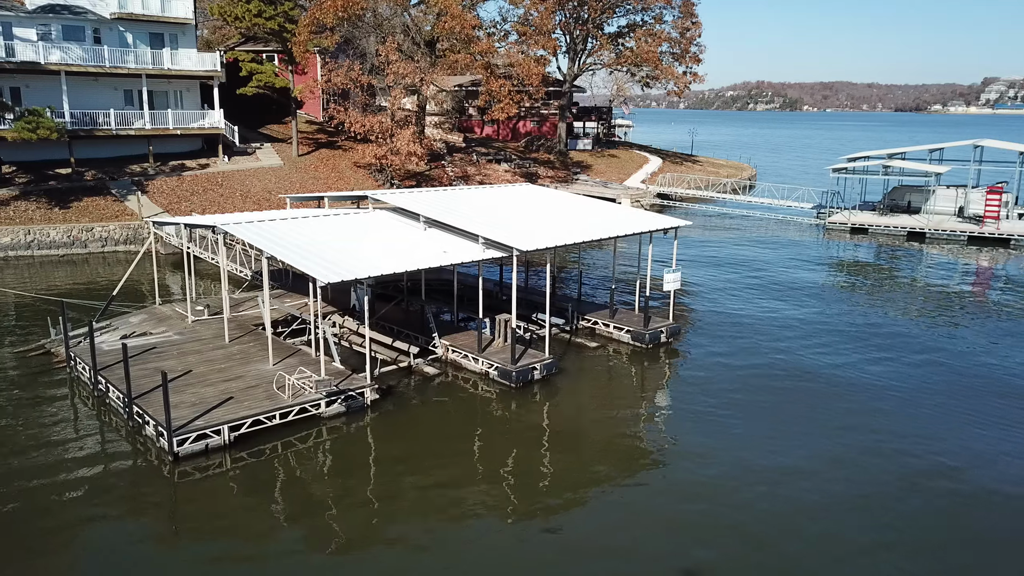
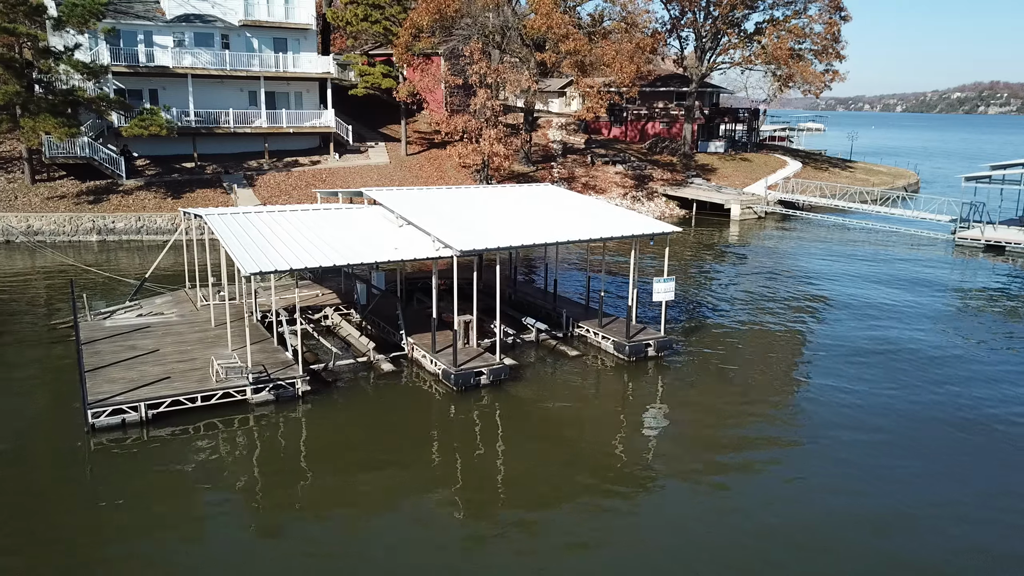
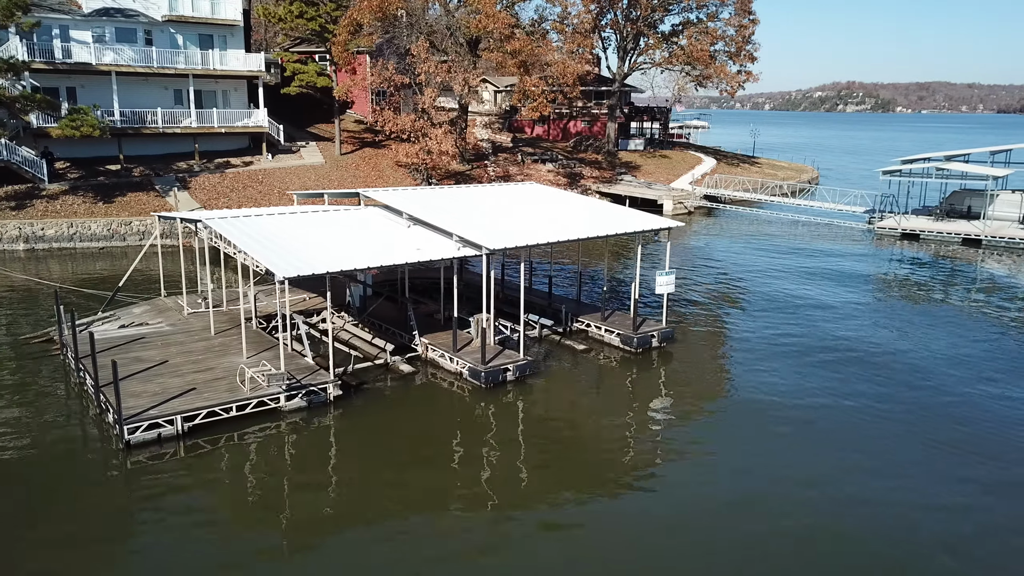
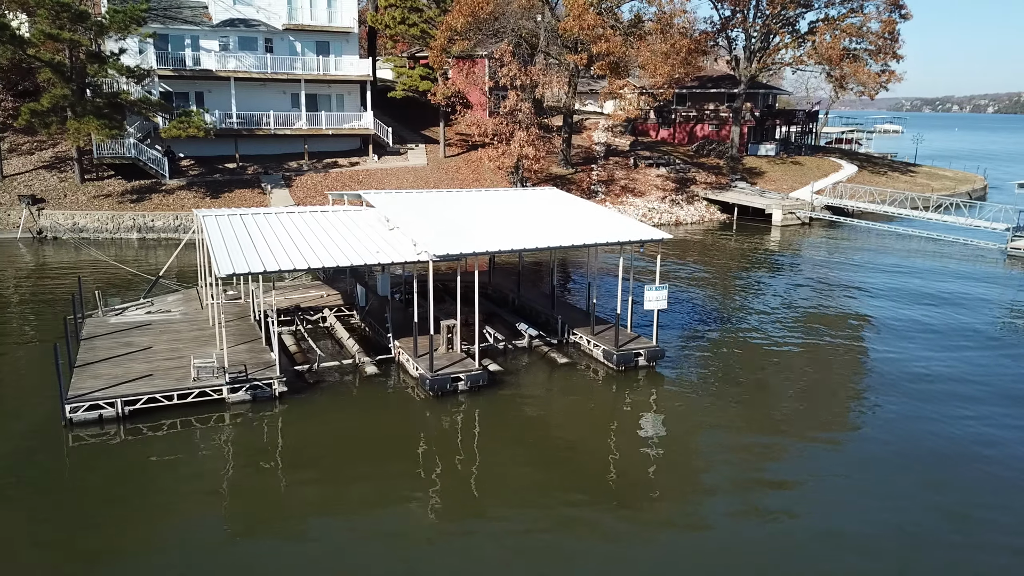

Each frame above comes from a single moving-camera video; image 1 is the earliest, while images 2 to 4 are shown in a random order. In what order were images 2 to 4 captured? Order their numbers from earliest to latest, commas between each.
3, 2, 4
